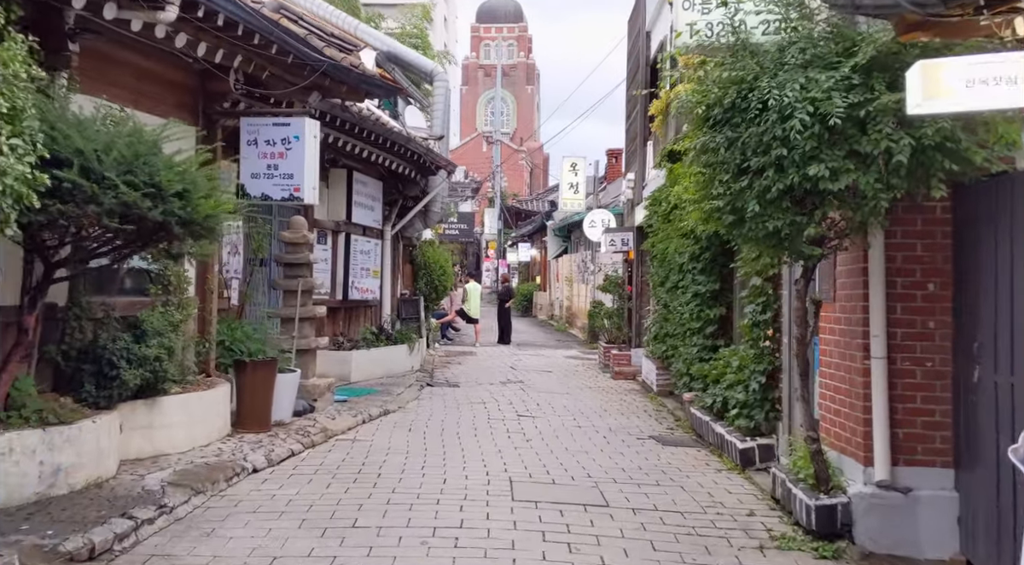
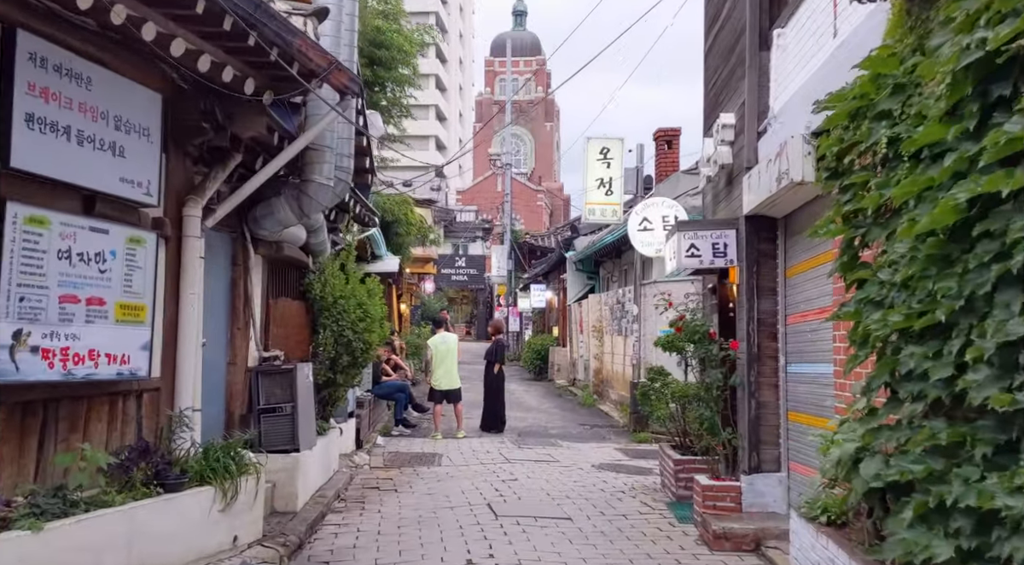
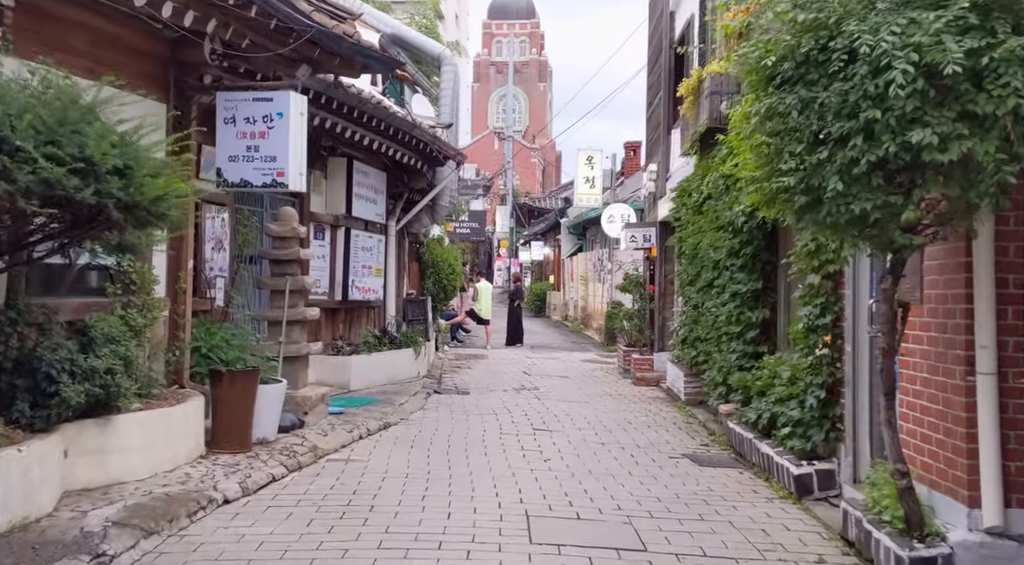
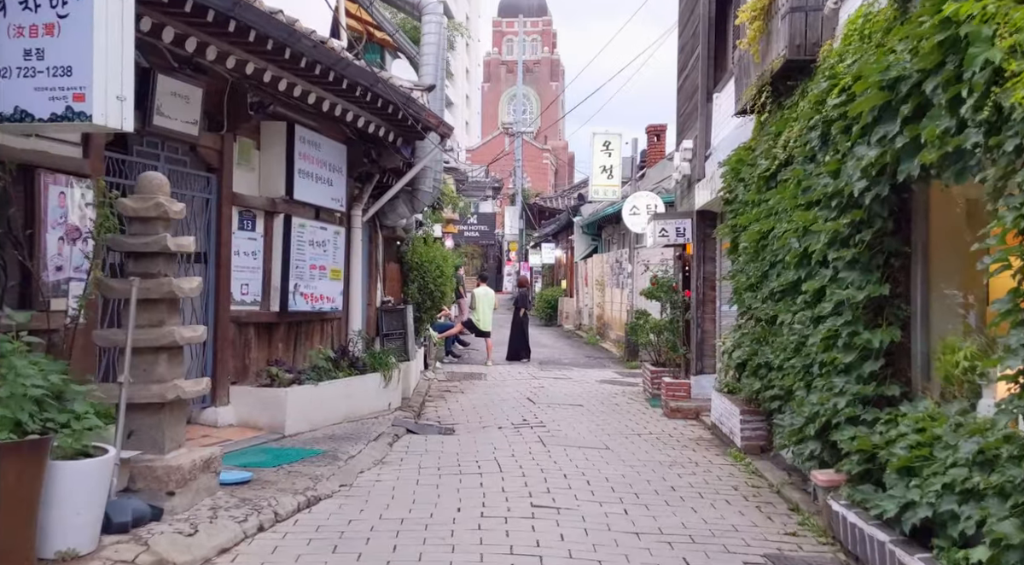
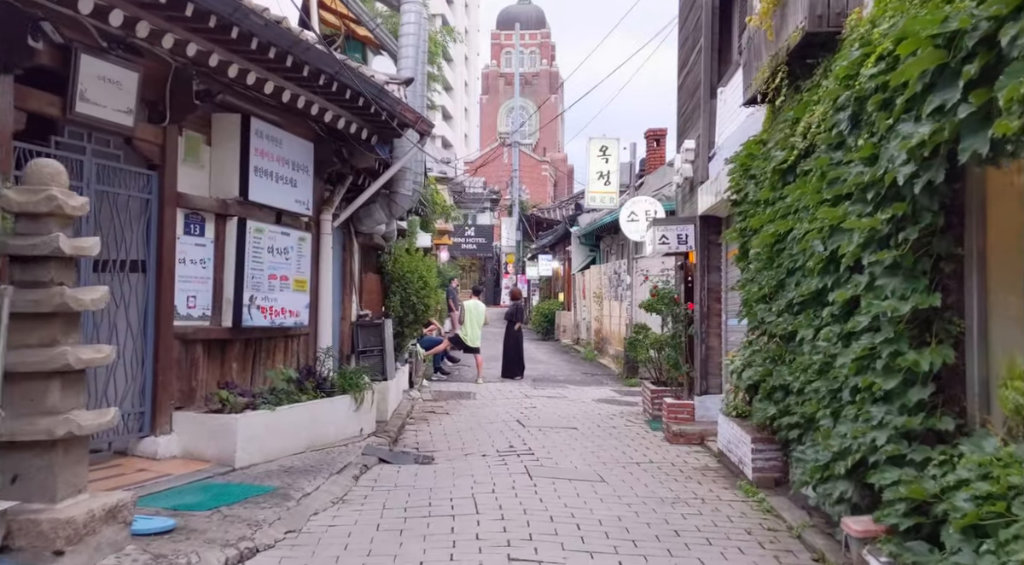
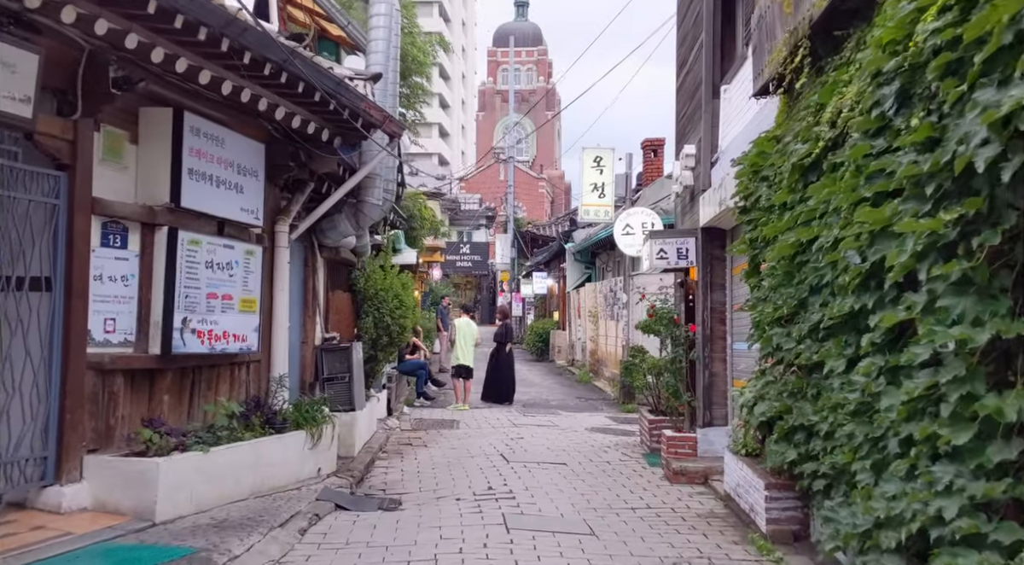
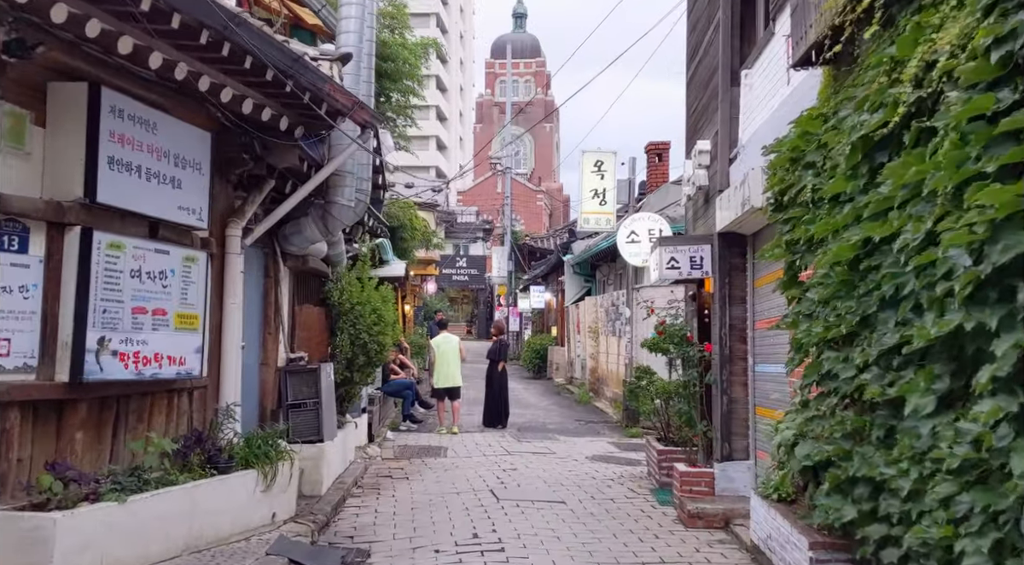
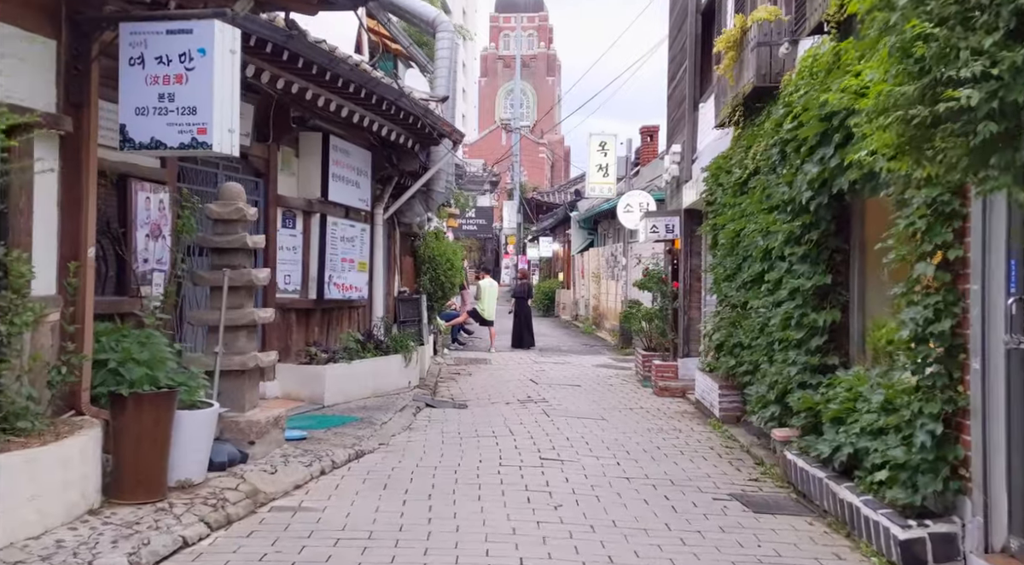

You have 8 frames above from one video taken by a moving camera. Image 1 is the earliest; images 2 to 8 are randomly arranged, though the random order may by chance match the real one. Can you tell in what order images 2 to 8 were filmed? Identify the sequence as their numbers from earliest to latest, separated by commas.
3, 8, 4, 5, 6, 7, 2
